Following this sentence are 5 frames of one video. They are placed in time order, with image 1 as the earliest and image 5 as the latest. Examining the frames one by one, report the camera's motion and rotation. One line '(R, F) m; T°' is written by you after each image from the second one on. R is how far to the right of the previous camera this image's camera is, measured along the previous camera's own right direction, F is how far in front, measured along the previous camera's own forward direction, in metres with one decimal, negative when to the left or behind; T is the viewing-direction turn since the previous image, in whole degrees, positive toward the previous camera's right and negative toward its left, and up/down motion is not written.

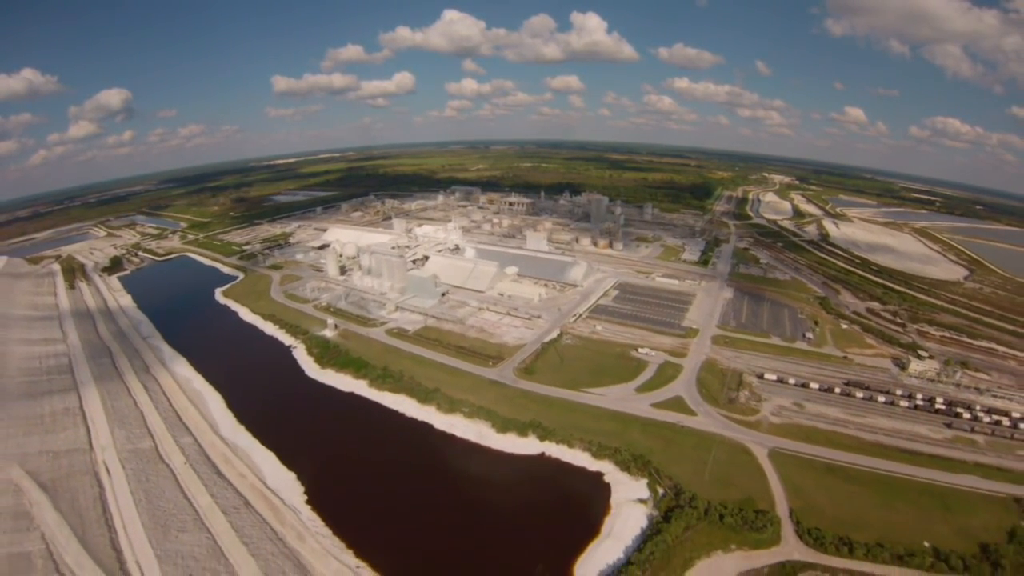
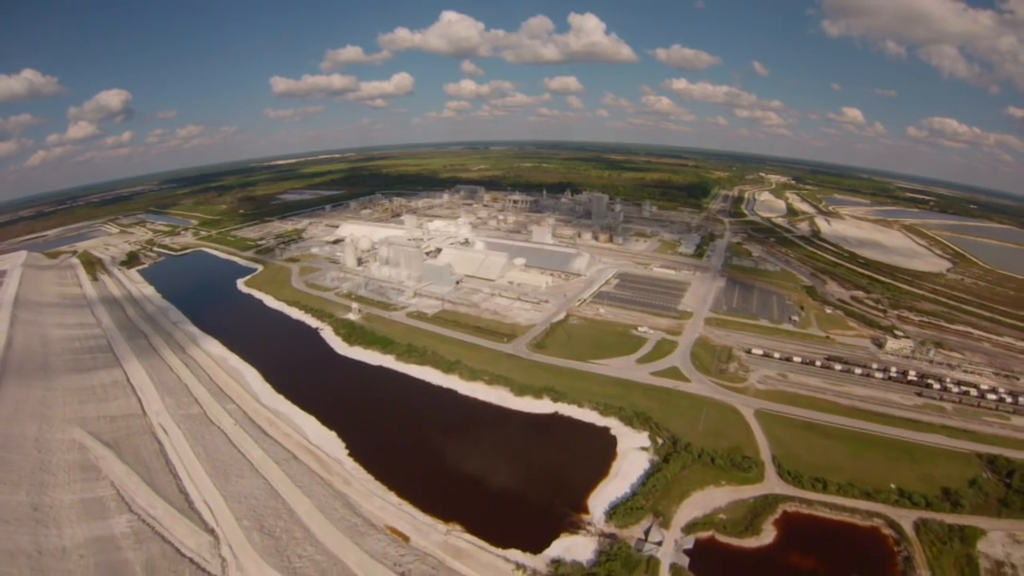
(-1.1, -3.2) m; 0°
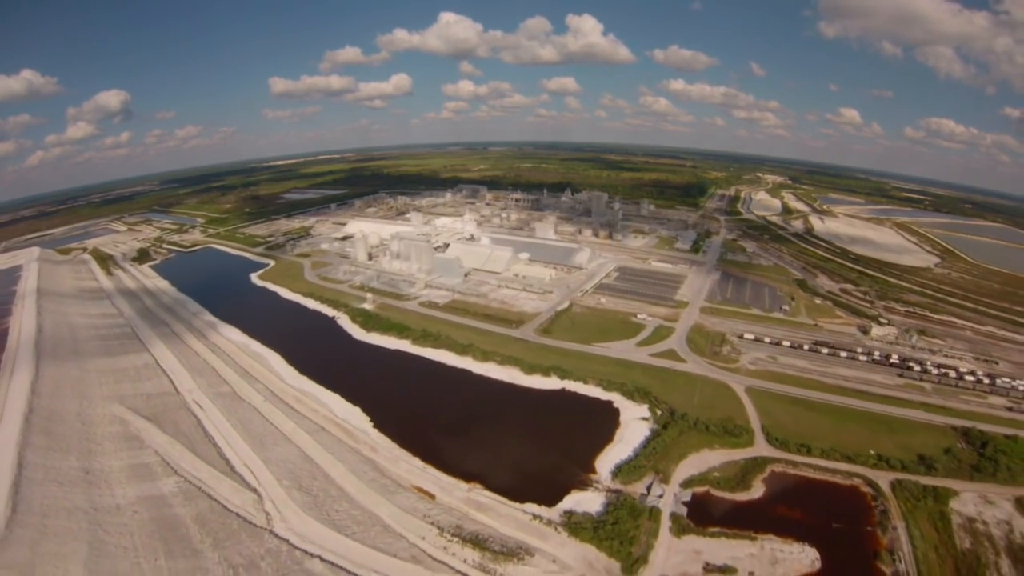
(-0.9, -2.4) m; 0°
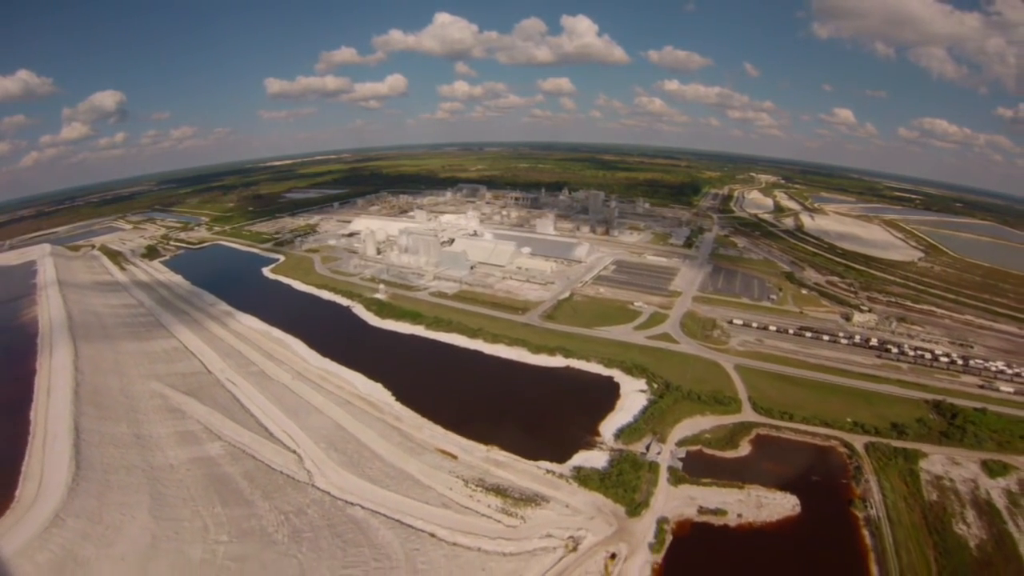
(-1.0, -2.7) m; +1°
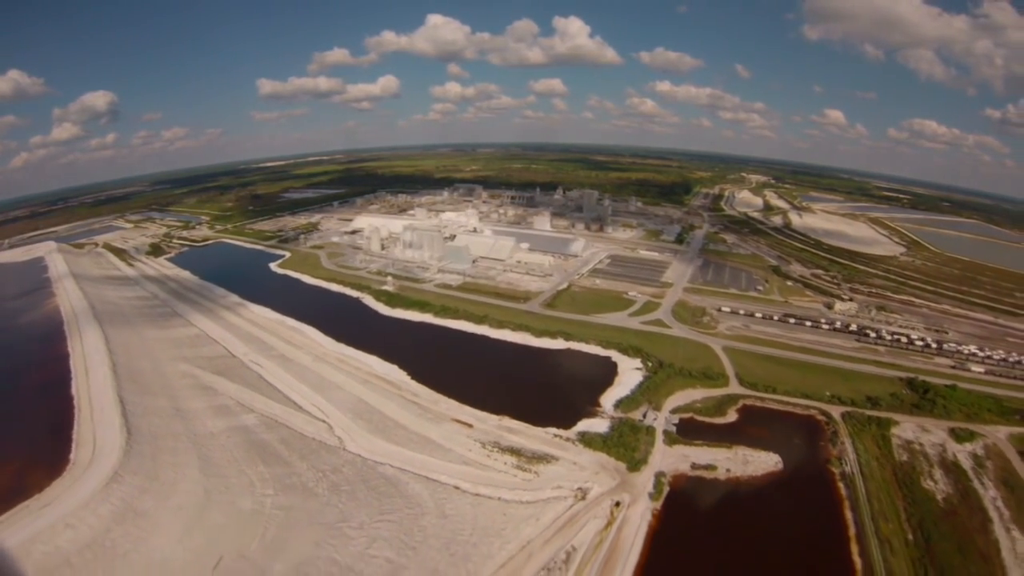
(-0.9, -2.7) m; +1°
